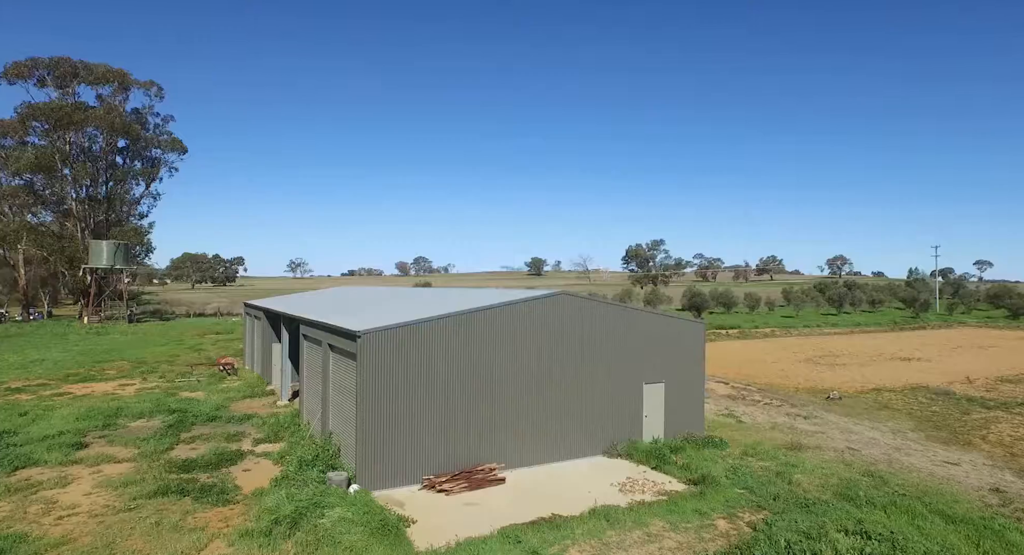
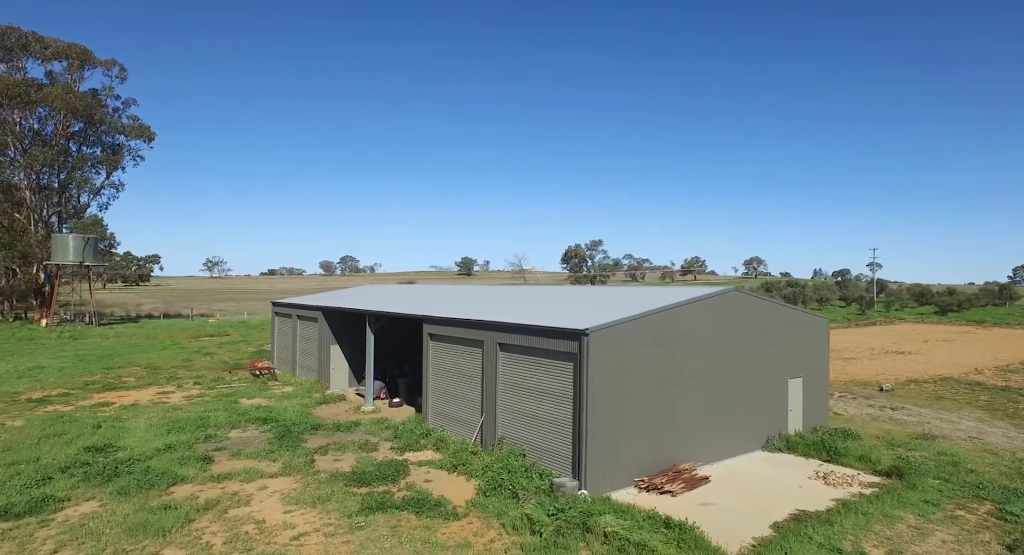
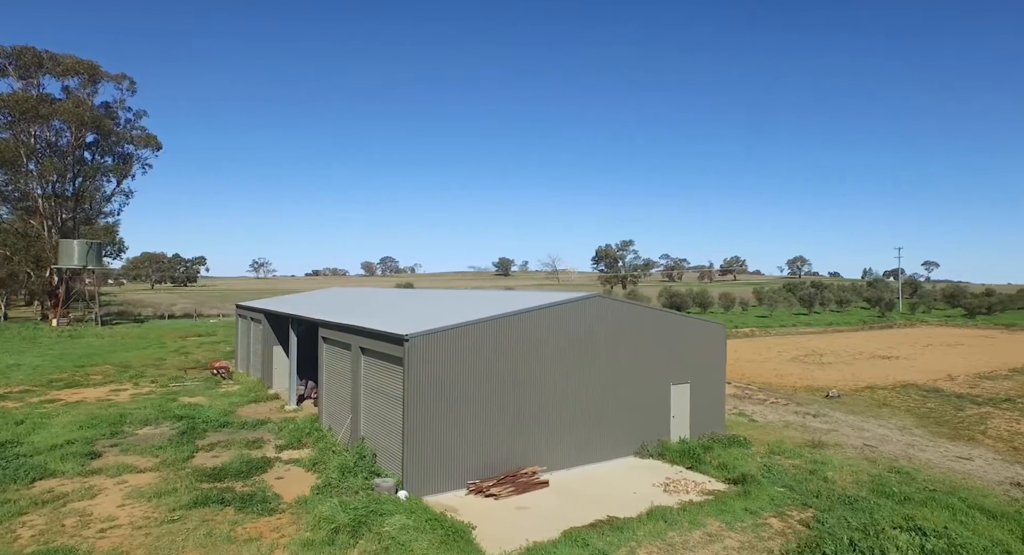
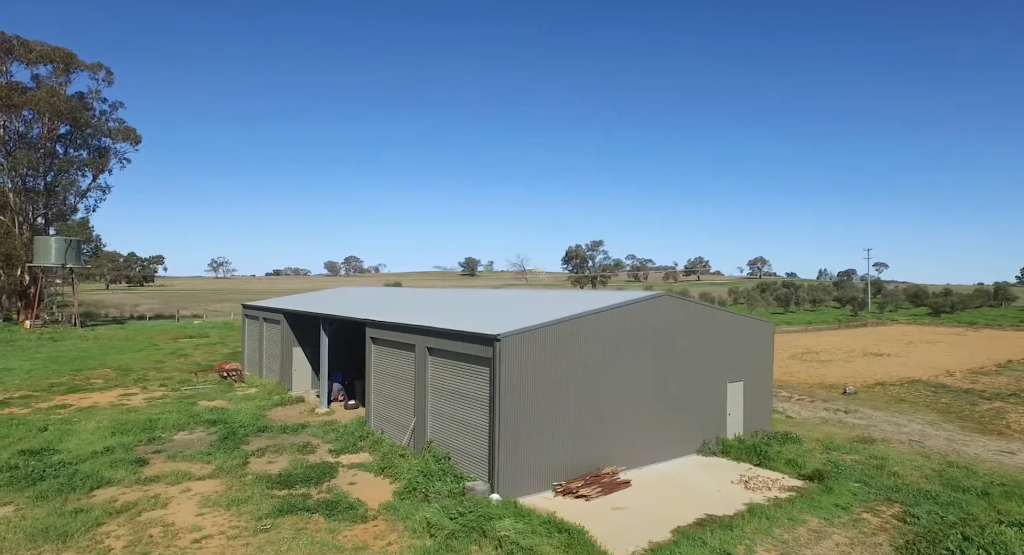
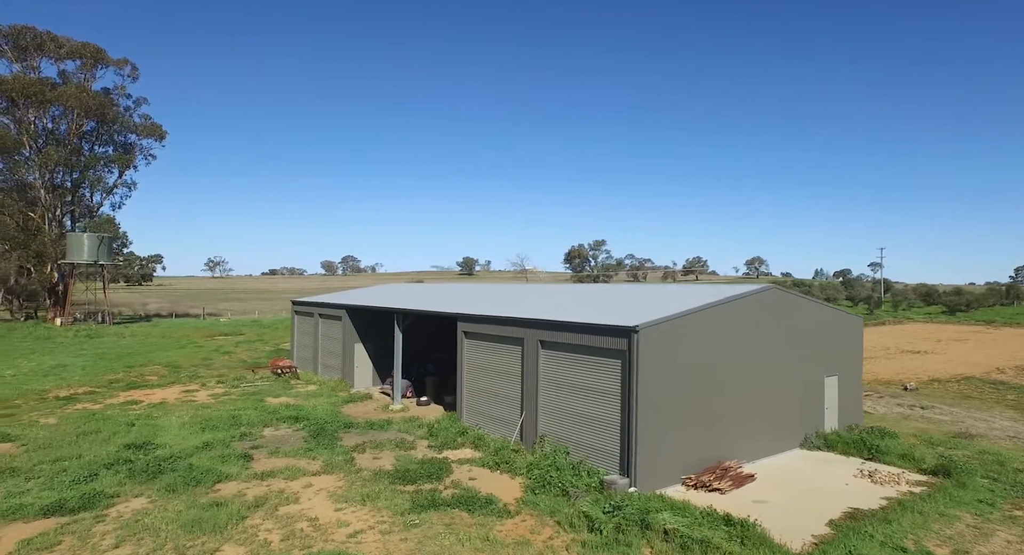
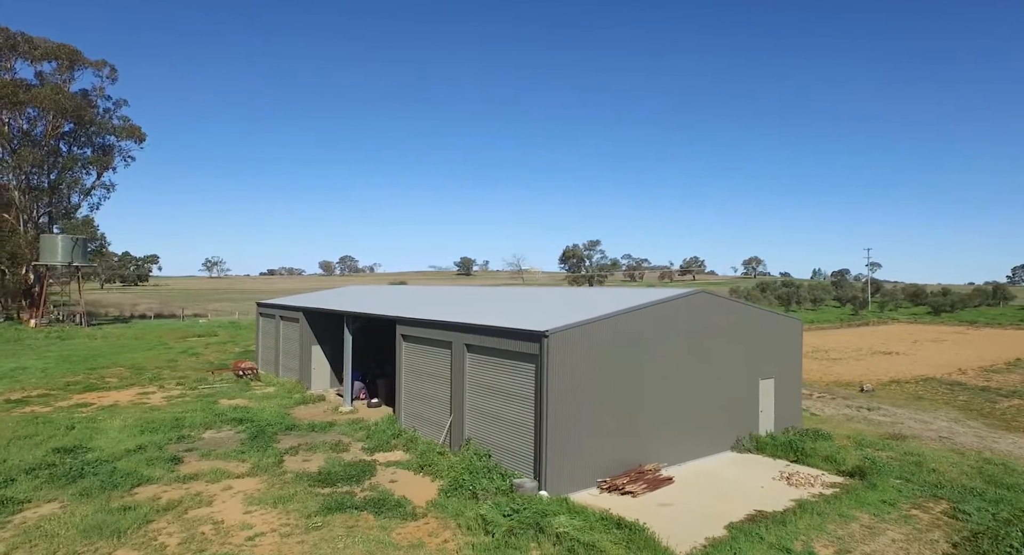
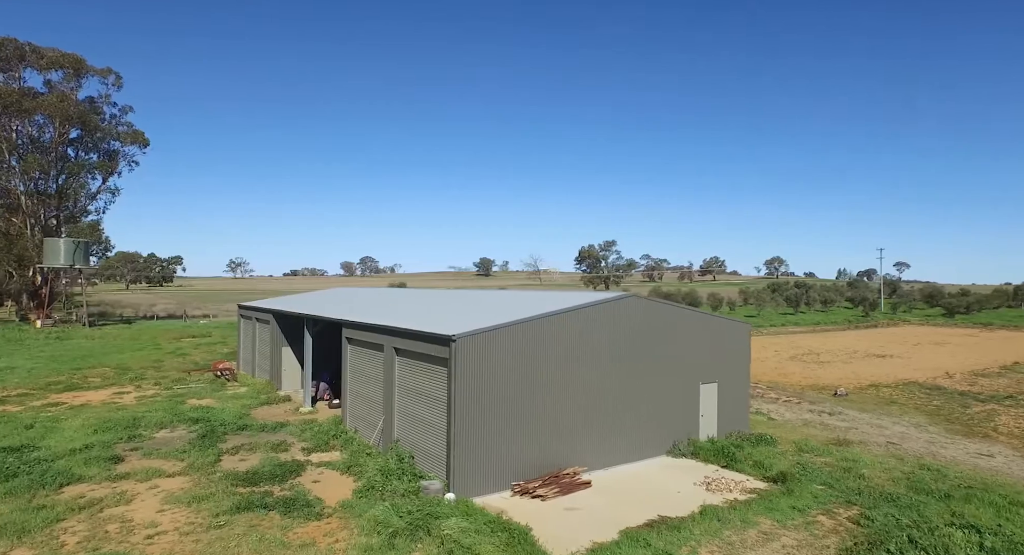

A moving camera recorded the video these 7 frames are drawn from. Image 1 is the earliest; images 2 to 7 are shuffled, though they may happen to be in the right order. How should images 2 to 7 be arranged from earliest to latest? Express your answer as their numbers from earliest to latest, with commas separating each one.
3, 7, 4, 6, 2, 5
